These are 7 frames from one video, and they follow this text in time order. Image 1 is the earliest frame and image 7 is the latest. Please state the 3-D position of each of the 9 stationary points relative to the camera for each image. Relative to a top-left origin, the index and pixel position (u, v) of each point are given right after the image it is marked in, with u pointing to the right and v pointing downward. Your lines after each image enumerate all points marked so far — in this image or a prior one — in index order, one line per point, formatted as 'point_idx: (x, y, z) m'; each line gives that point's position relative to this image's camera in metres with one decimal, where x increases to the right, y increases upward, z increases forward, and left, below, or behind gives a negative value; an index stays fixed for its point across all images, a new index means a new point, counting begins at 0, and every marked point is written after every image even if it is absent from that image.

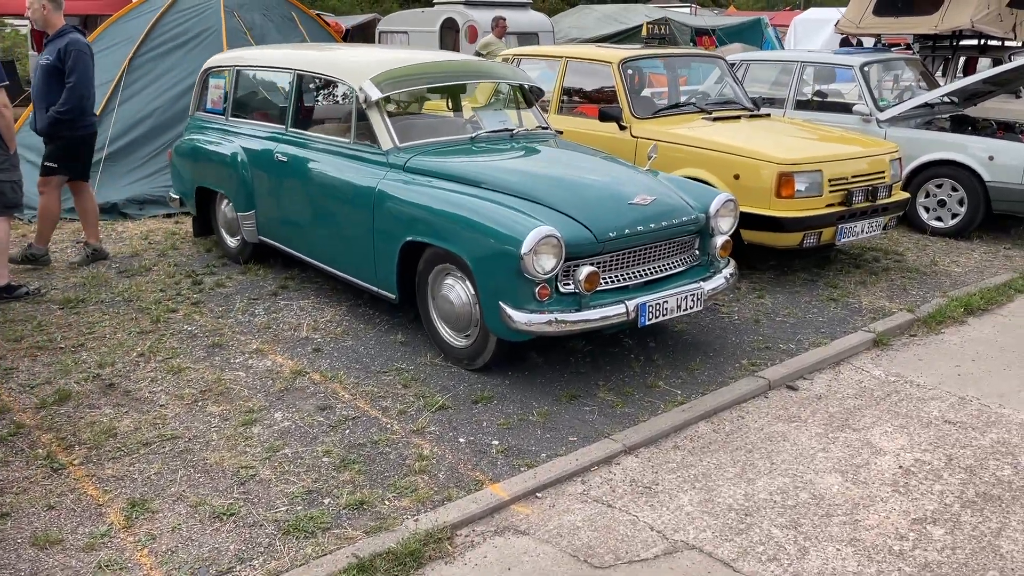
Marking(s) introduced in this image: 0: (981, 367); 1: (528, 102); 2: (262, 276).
0: (+2.2, -0.4, +4.6) m
1: (+0.1, +1.1, +5.7) m
2: (-1.5, +0.1, +5.8) m
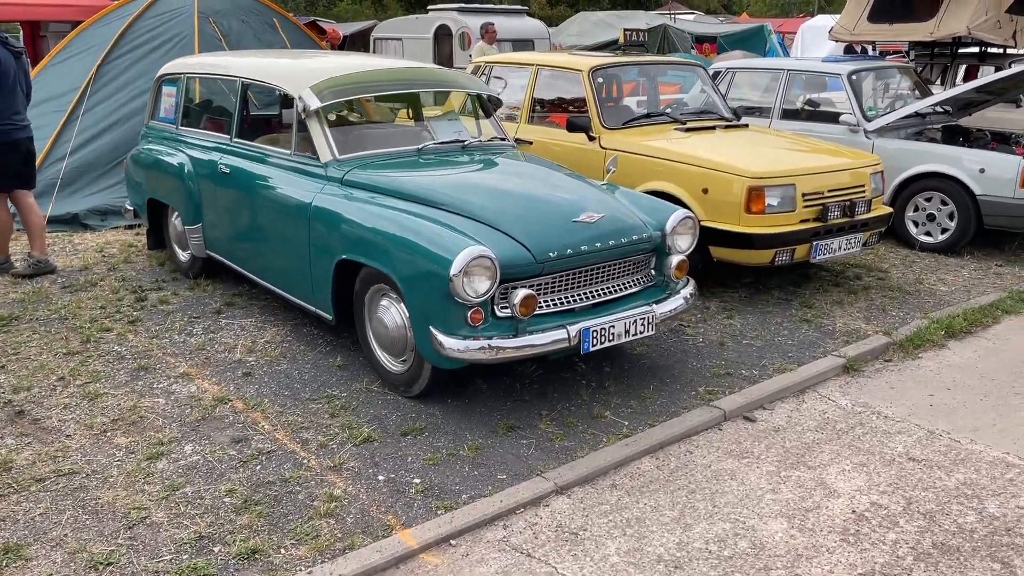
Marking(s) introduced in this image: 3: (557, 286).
0: (+1.9, -0.5, +4.3) m
1: (-0.2, +1.0, +5.5) m
2: (-1.7, 0.0, +5.6) m
3: (+0.2, 0.0, +3.9) m
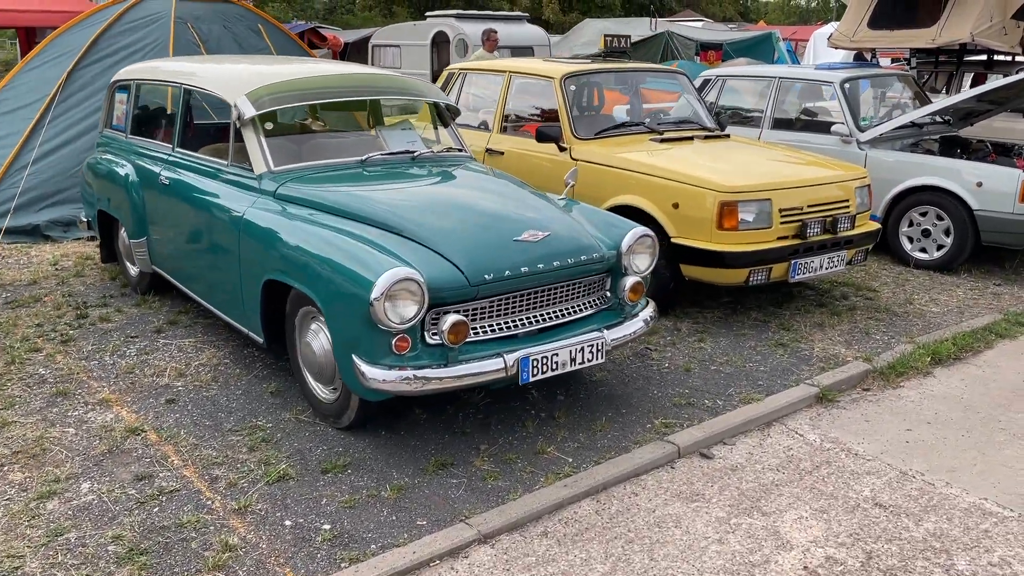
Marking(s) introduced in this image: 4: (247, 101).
0: (+1.7, -0.6, +3.9) m
1: (-0.4, +0.9, +5.2) m
2: (-1.9, -0.1, +5.3) m
3: (-0.1, -0.1, +3.6) m
4: (-1.2, +0.8, +4.4) m
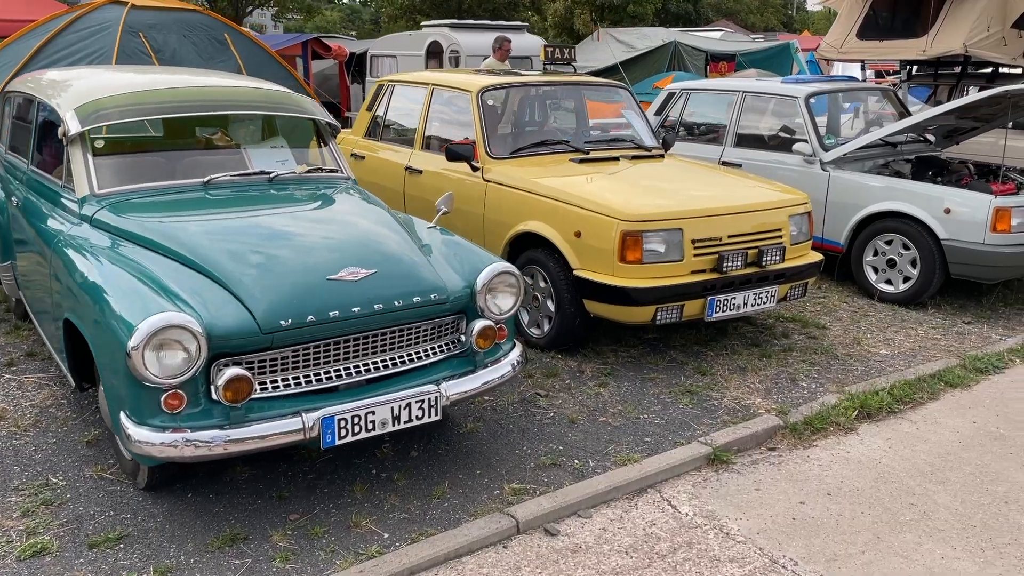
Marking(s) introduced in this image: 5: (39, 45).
0: (+1.1, -0.7, +3.4) m
1: (-0.9, +0.7, +4.7) m
2: (-2.4, -0.2, +4.9) m
3: (-0.7, -0.2, +3.1) m
4: (-1.7, +0.7, +4.0) m
5: (-3.8, +1.9, +7.9) m
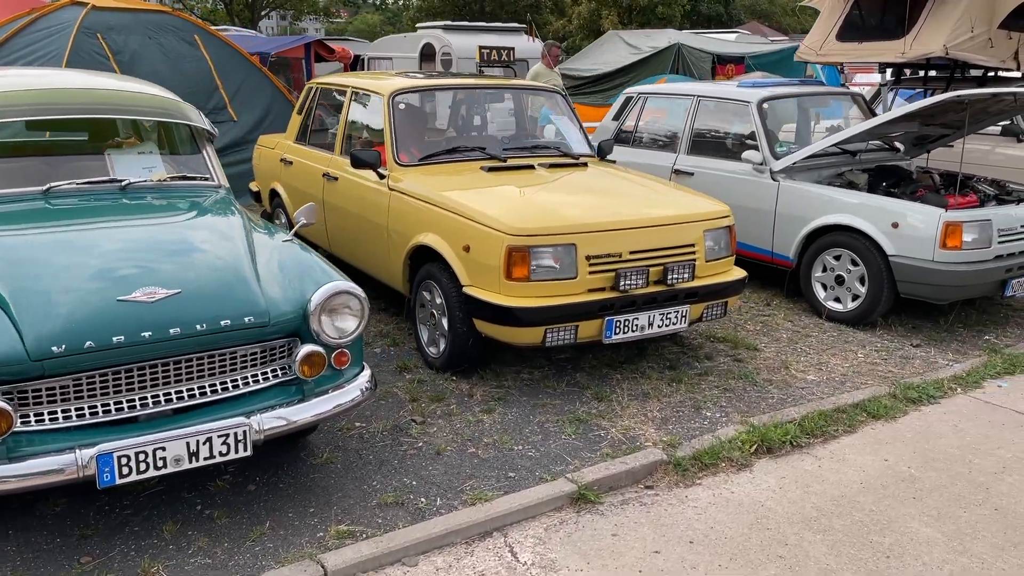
0: (+0.5, -0.8, +3.1) m
1: (-1.3, +0.6, +4.5) m
2: (-2.9, -0.3, +4.7) m
3: (-1.2, -0.3, +2.9) m
4: (-2.2, +0.6, +3.8) m
5: (-4.1, +1.9, +7.8) m
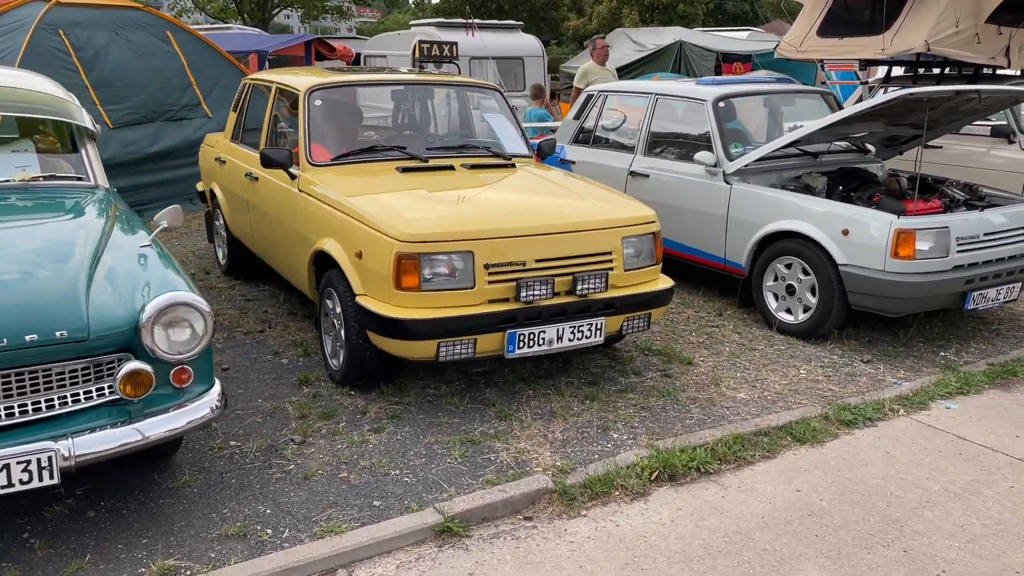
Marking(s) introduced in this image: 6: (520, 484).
0: (+0.1, -0.9, +2.8) m
1: (-1.7, +0.6, +4.2) m
2: (-3.3, -0.3, +4.5) m
3: (-1.7, -0.3, +2.6) m
4: (-2.6, +0.6, +3.6) m
5: (-4.4, +1.9, +7.6) m
6: (0.0, -0.7, +3.4) m
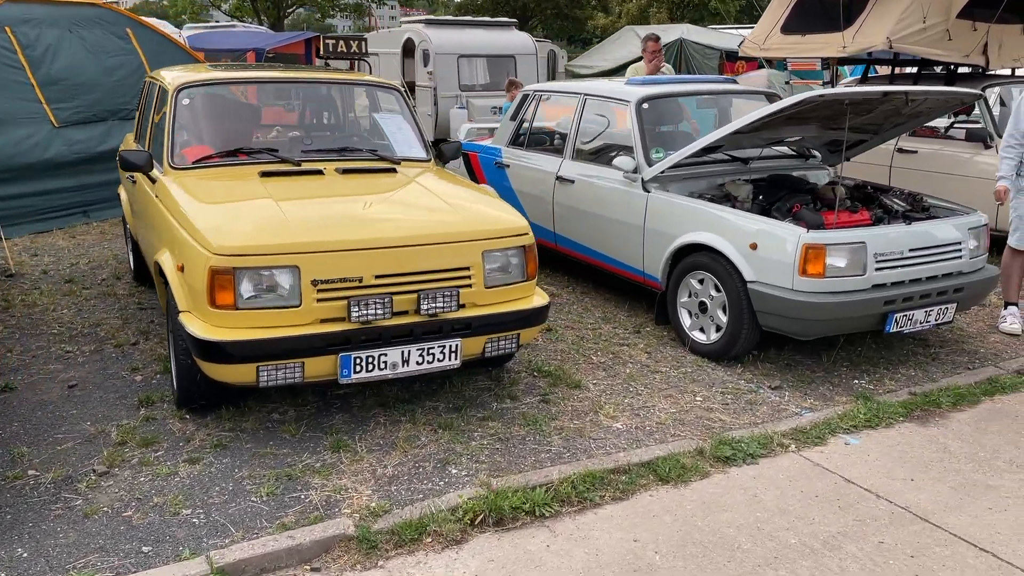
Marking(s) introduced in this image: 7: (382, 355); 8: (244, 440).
0: (-0.6, -0.9, +2.4) m
1: (-2.3, +0.6, +3.9) m
2: (-3.8, -0.3, +4.3) m
3: (-2.3, -0.4, +2.3) m
4: (-3.2, +0.6, +3.3) m
5: (-4.8, +1.9, +7.5) m
6: (-0.6, -0.7, +3.0) m
7: (-0.5, -0.2, +3.6) m
8: (-1.0, -0.6, +3.7) m
